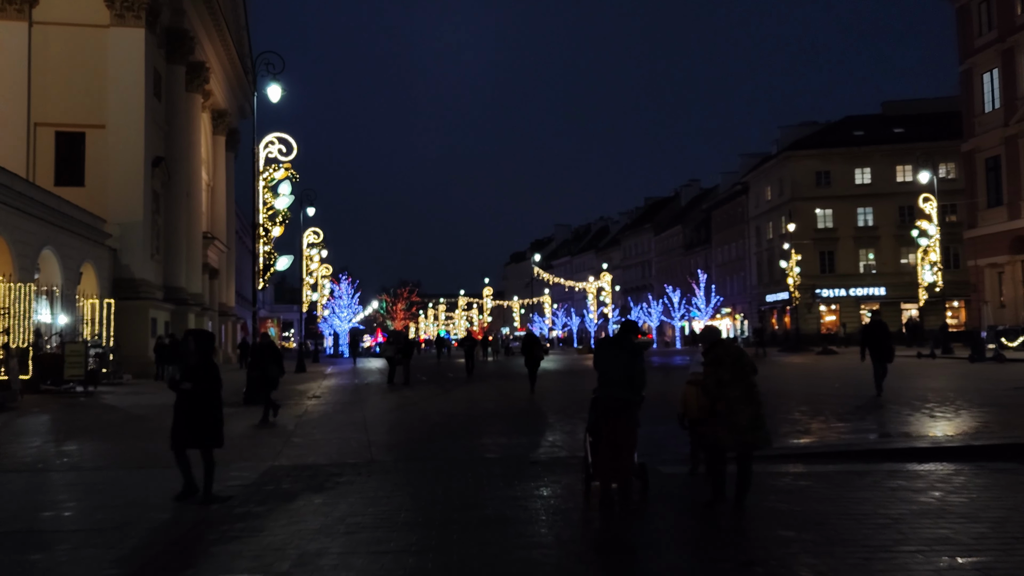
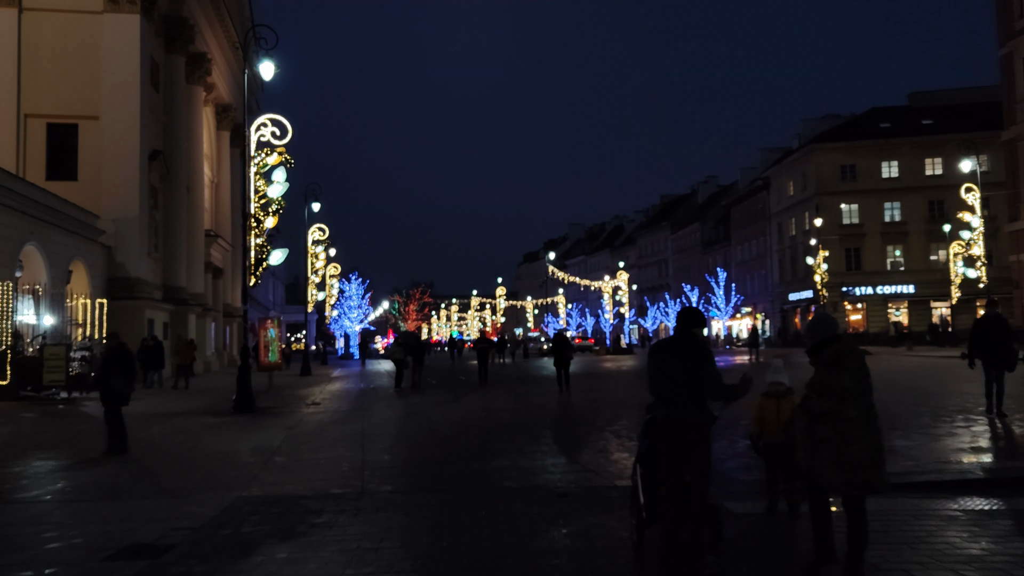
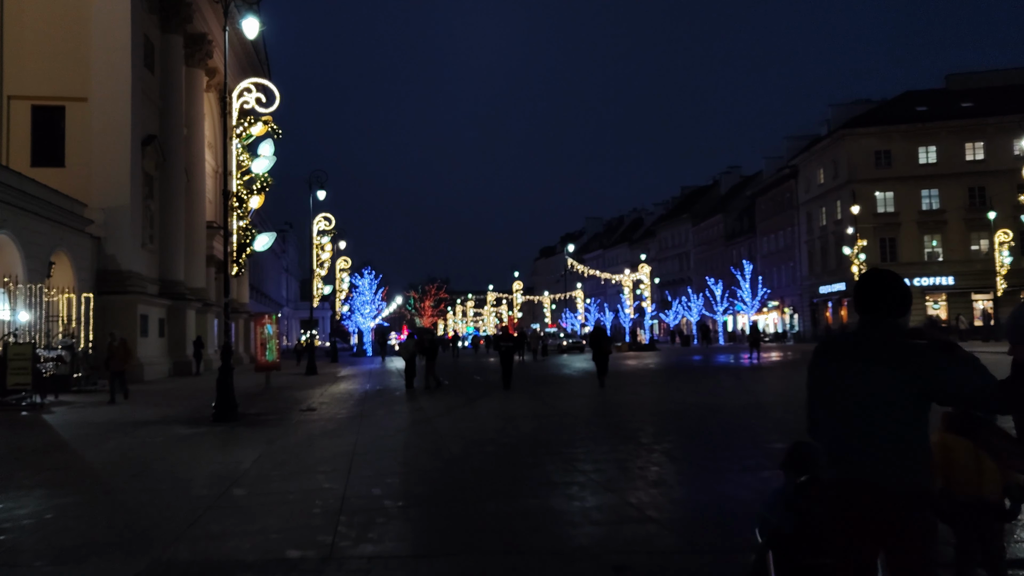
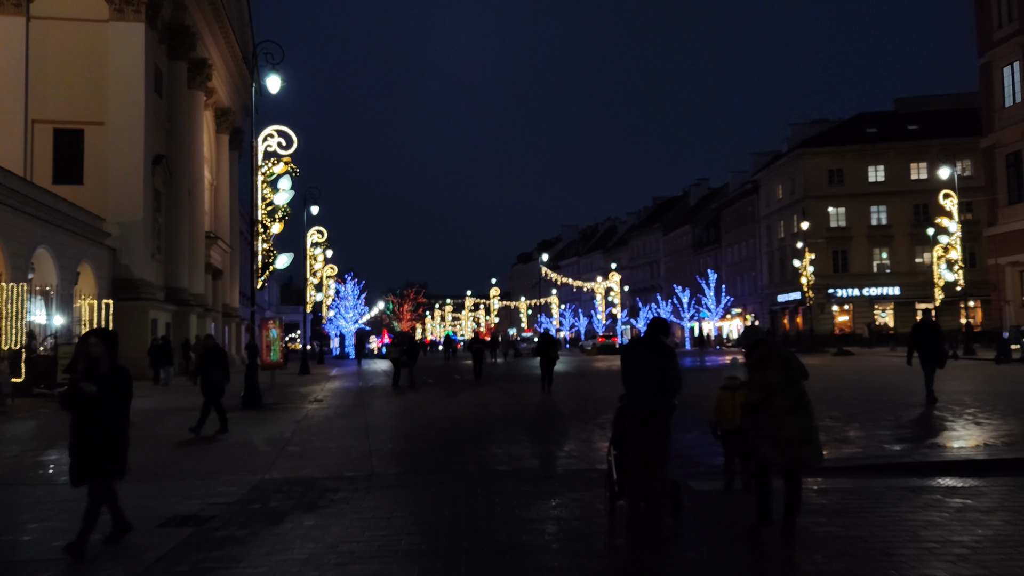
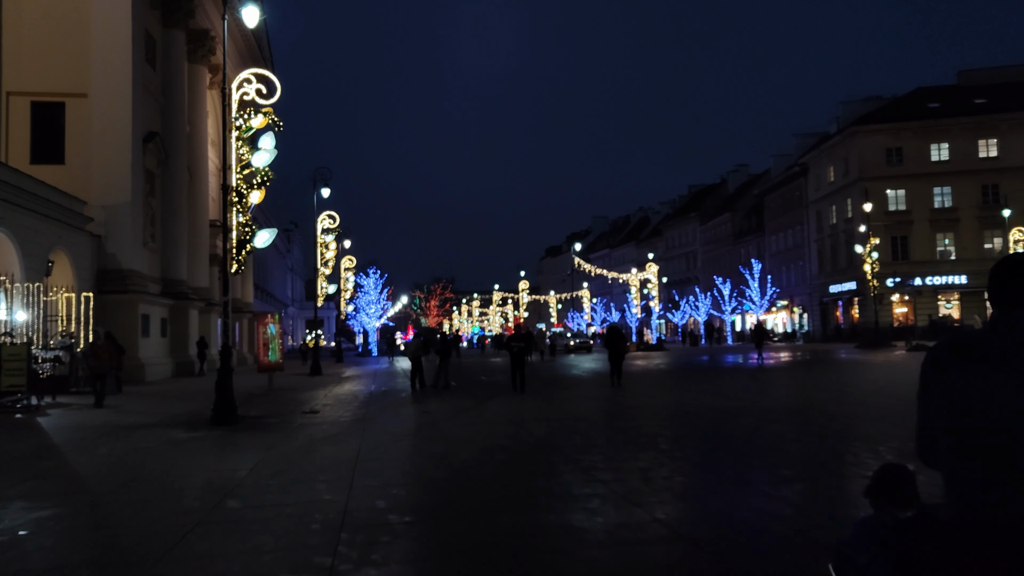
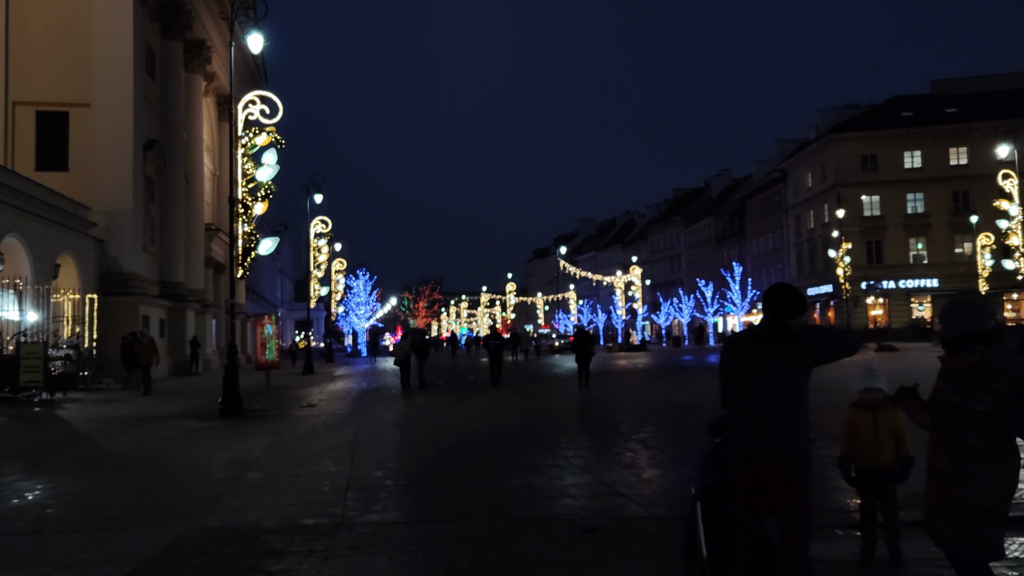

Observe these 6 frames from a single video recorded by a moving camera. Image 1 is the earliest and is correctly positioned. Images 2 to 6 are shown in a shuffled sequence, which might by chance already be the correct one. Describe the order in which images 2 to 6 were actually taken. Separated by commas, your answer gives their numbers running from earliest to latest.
4, 2, 6, 3, 5
